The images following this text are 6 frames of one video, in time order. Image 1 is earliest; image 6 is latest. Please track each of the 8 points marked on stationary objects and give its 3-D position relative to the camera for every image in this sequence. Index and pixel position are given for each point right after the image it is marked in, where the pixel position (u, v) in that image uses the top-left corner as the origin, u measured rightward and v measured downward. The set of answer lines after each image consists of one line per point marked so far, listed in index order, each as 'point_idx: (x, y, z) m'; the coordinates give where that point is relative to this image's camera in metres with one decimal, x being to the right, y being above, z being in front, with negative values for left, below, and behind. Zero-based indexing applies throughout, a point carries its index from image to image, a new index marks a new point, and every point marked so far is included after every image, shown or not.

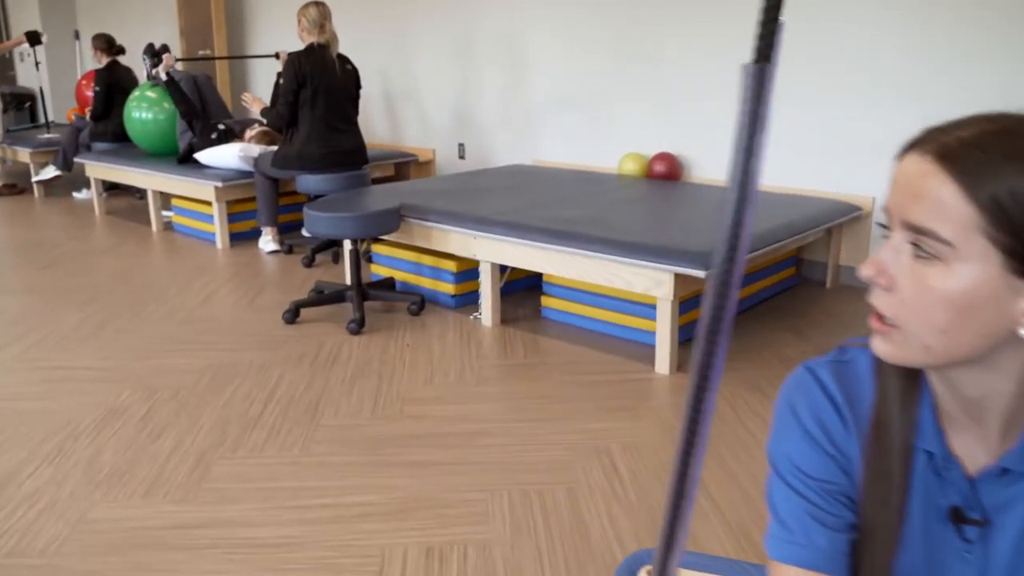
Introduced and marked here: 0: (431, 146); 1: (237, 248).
0: (-0.5, +0.9, +6.0) m
1: (-1.4, +0.2, +4.9) m
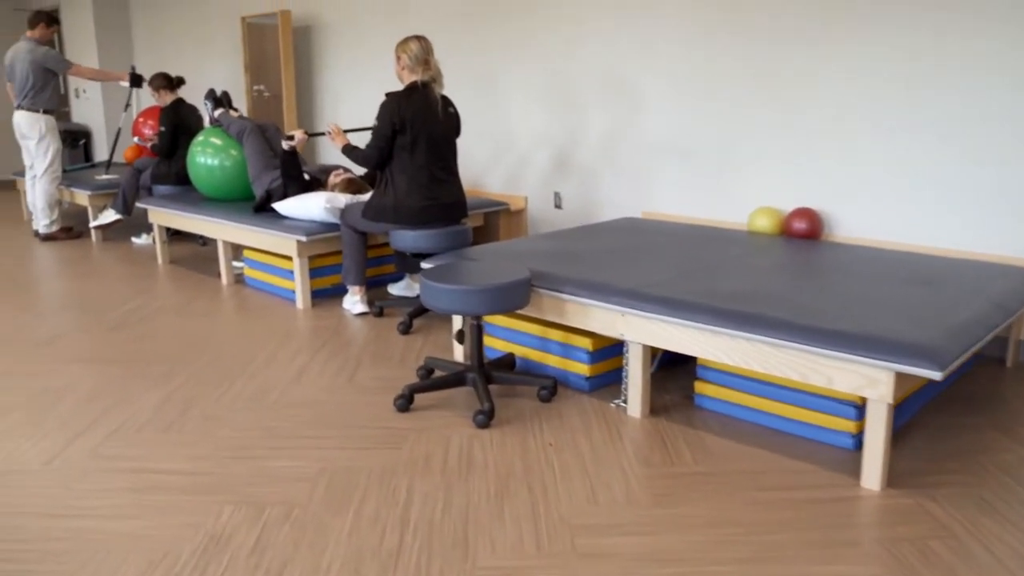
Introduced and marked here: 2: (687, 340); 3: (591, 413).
0: (+0.1, +0.5, +5.5) m
1: (-0.9, -0.1, +4.4) m
2: (+0.5, -0.2, +2.8) m
3: (+0.3, -0.4, +3.0) m
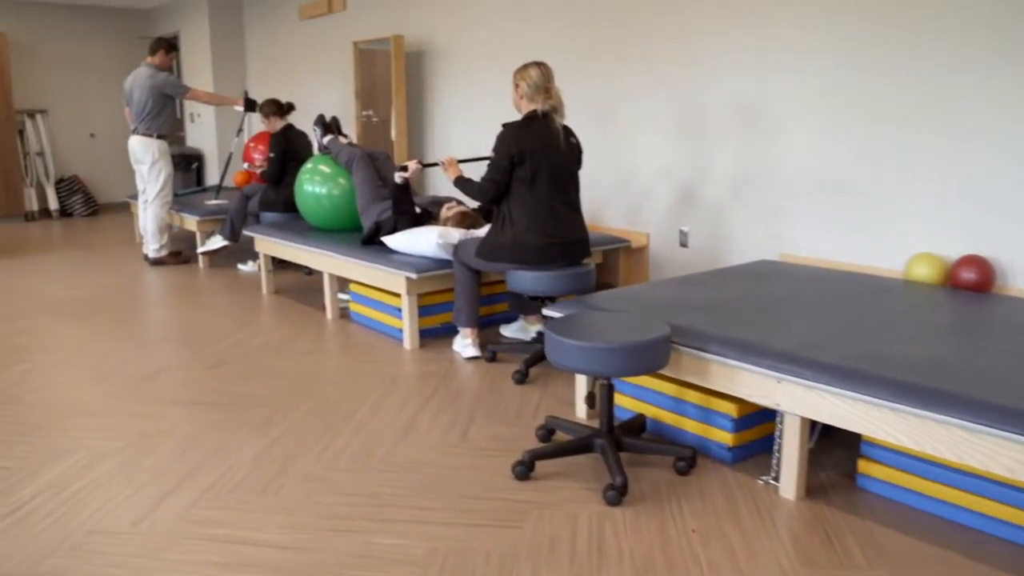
0: (+0.7, +0.3, +5.1) m
1: (-0.4, -0.3, +4.1) m
2: (+0.9, -0.3, +2.4) m
3: (+0.6, -0.6, +2.6) m
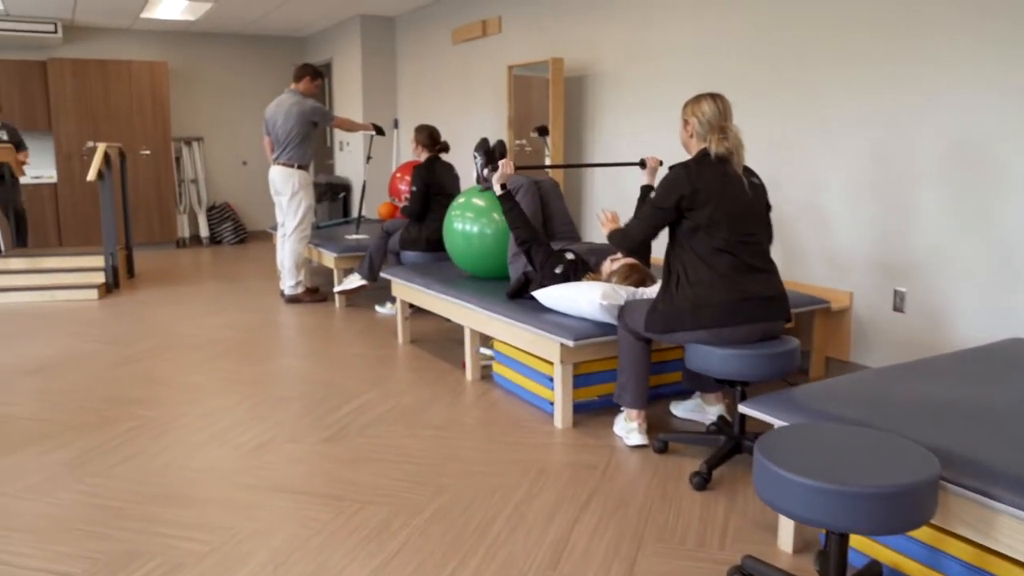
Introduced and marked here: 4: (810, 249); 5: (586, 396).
0: (+1.5, 0.0, +4.2) m
1: (+0.3, -0.5, +3.4) m
2: (+1.2, -0.6, +1.5) m
3: (+1.0, -0.8, +1.8) m
4: (+1.4, +0.2, +4.4) m
5: (+0.3, -0.4, +3.5) m
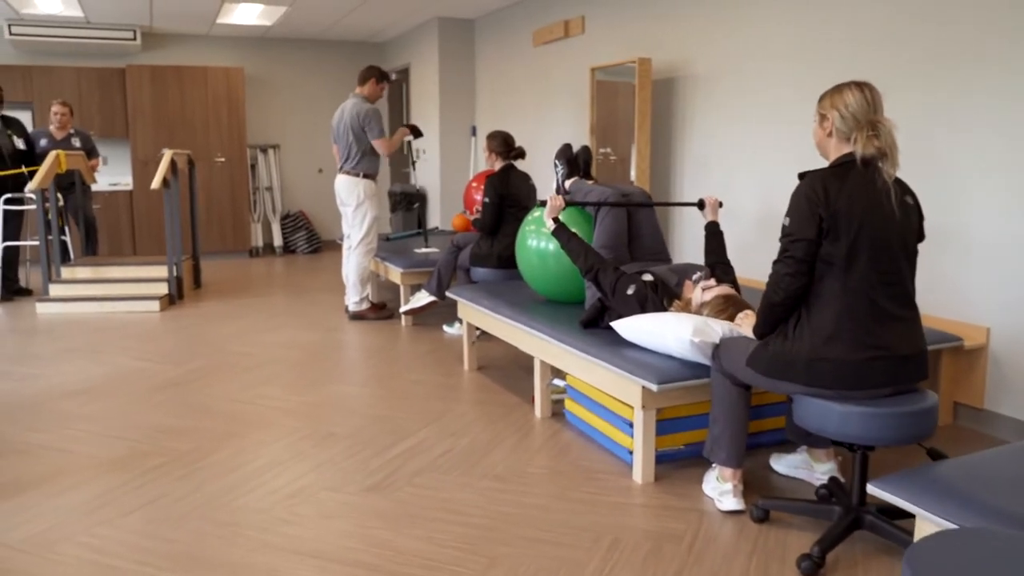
0: (+1.8, -0.1, +3.6) m
1: (+0.5, -0.6, +2.9) m
2: (+1.3, -0.7, +1.0) m
3: (+1.1, -0.9, +1.2) m
4: (+1.8, 0.0, +3.8) m
5: (+0.5, -0.5, +3.0) m
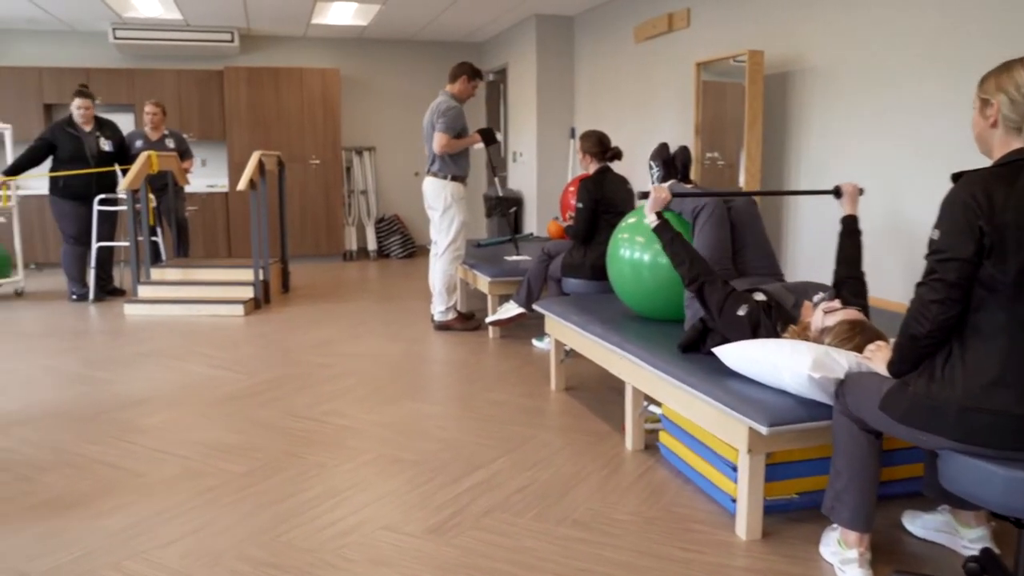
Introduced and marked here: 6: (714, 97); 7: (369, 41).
0: (+2.1, -0.2, +3.0) m
1: (+0.7, -0.7, +2.5) m
2: (+1.3, -0.7, +0.4) m
3: (+1.1, -1.0, +0.7) m
4: (+2.1, 0.0, +3.2) m
5: (+0.7, -0.6, +2.6) m
6: (+1.2, +1.1, +5.5) m
7: (-1.4, +2.5, +9.3) m
